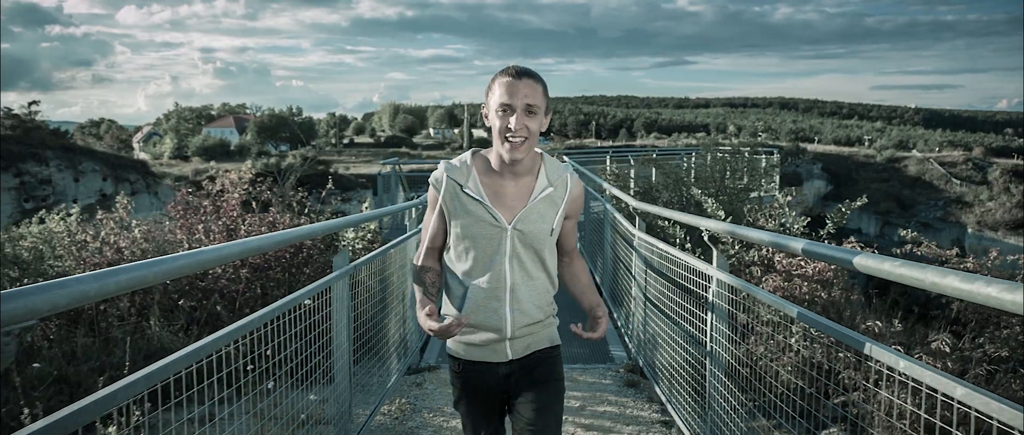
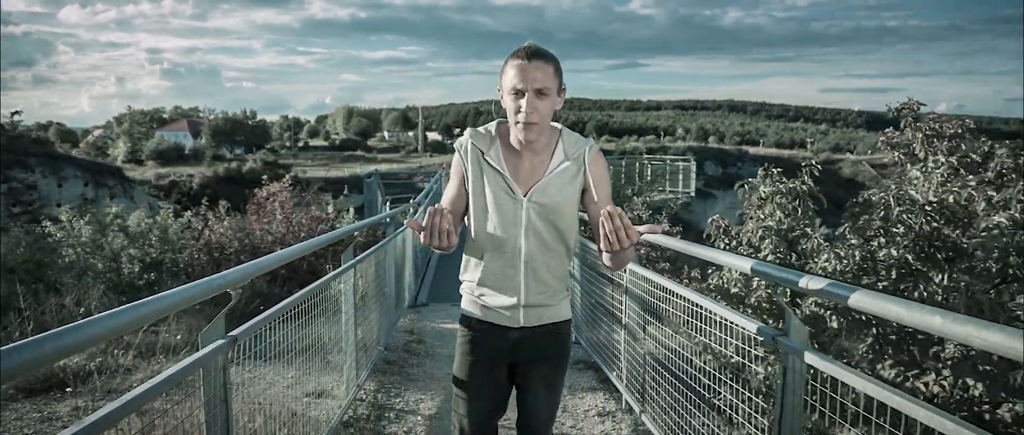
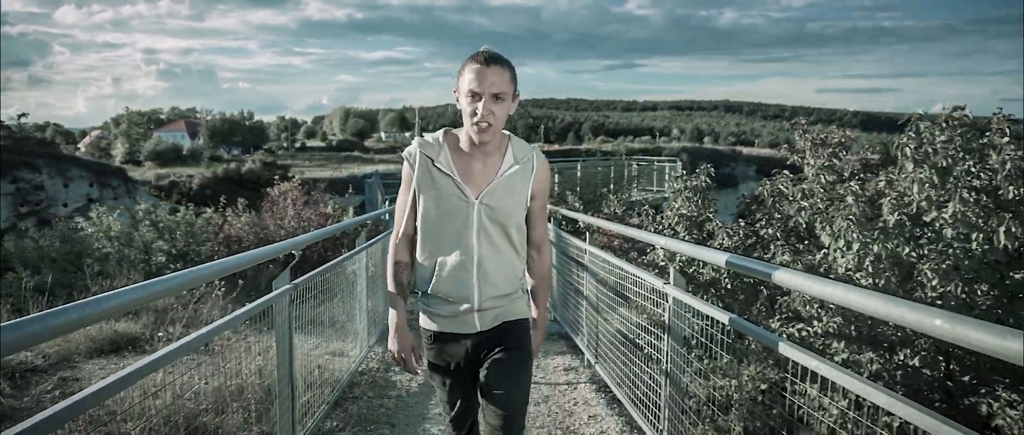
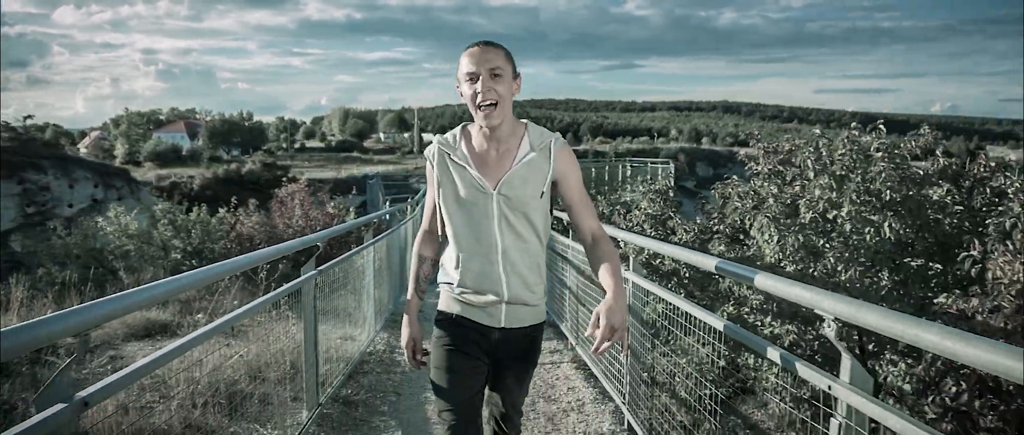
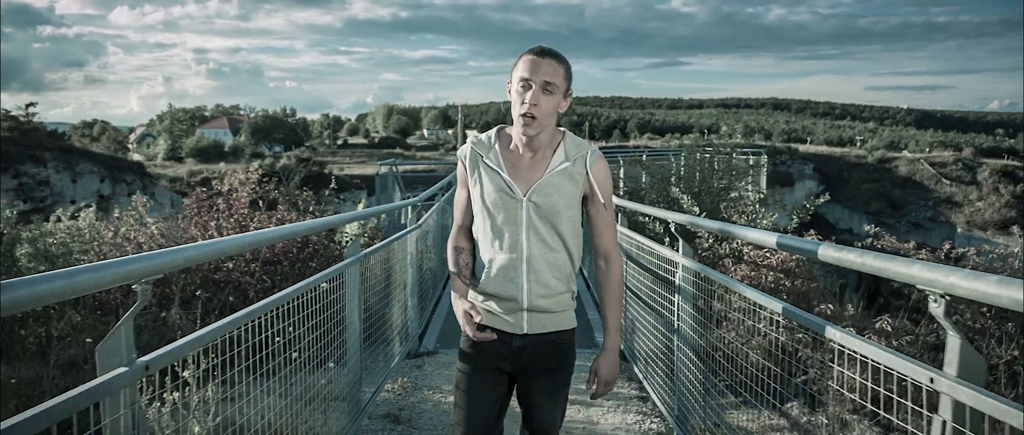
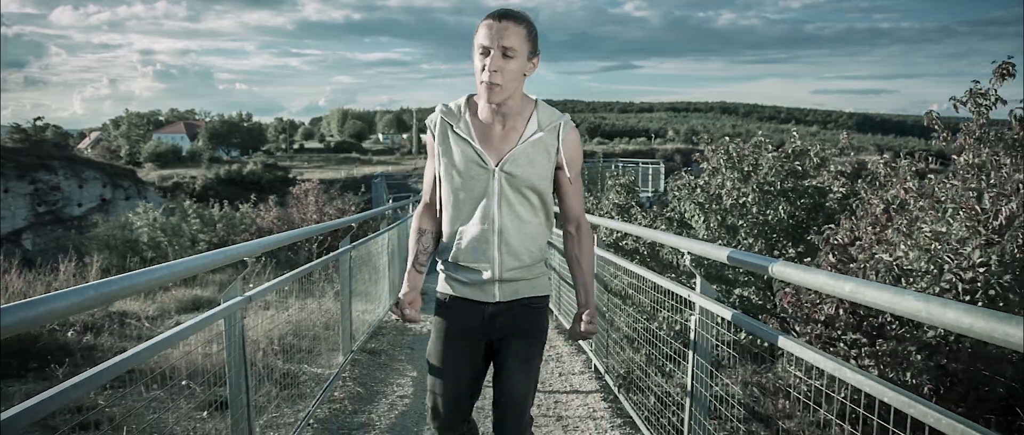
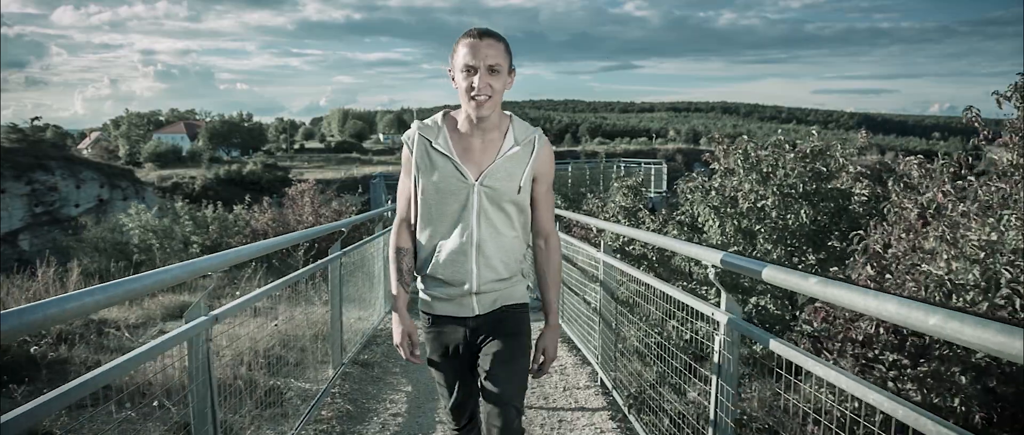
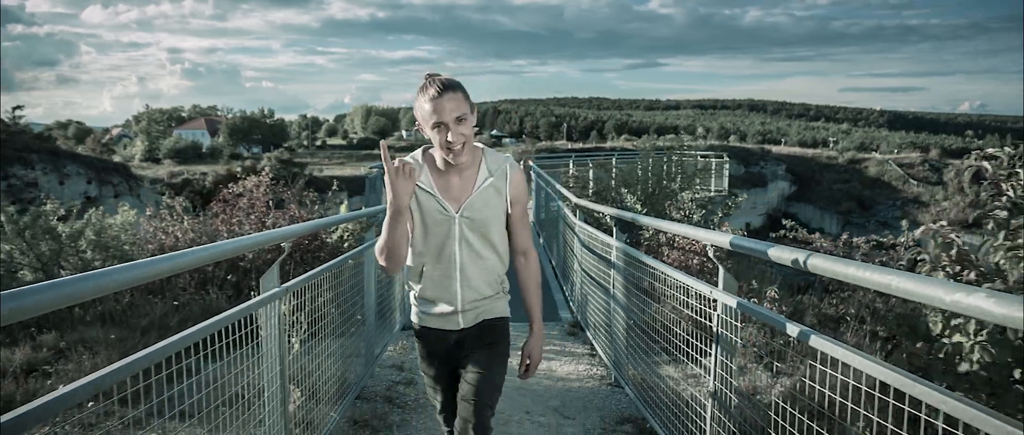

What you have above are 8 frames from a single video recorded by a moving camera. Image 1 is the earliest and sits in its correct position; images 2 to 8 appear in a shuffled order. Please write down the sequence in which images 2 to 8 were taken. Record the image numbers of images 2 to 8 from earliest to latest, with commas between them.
5, 8, 2, 3, 4, 7, 6
